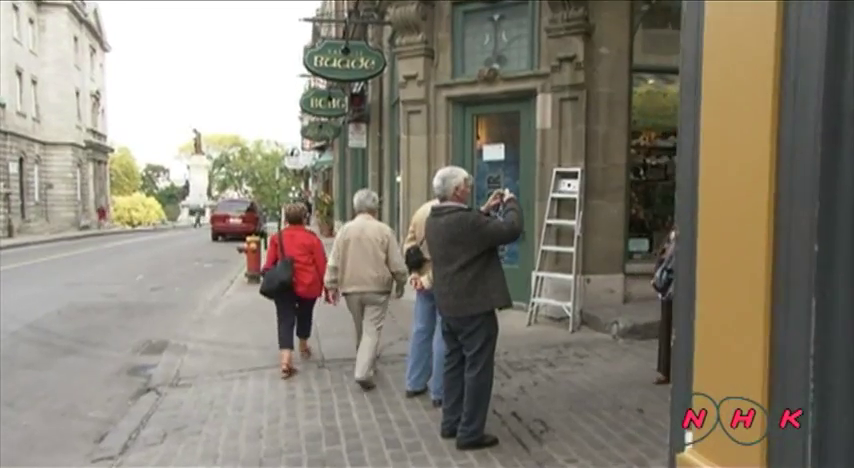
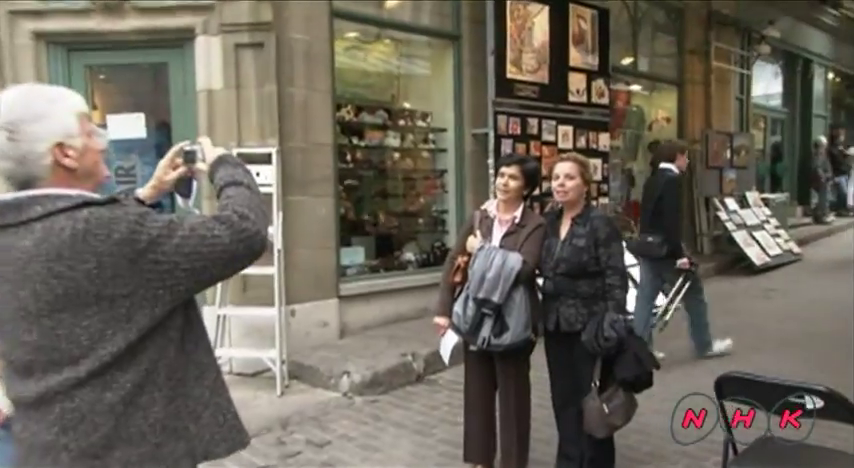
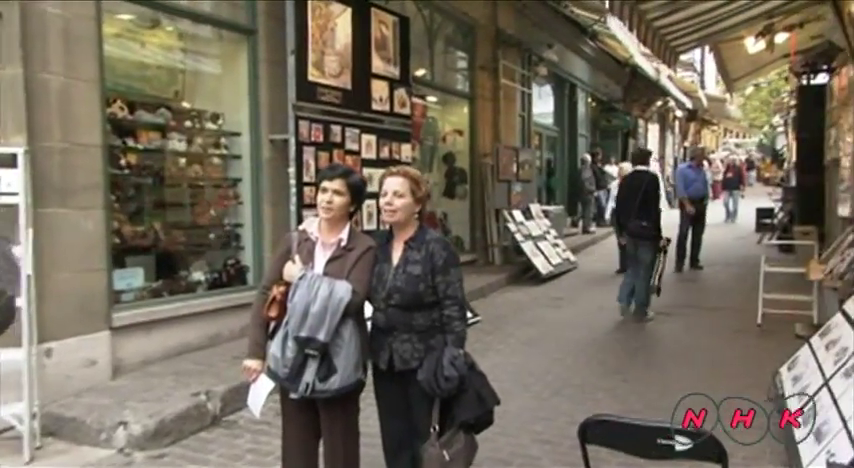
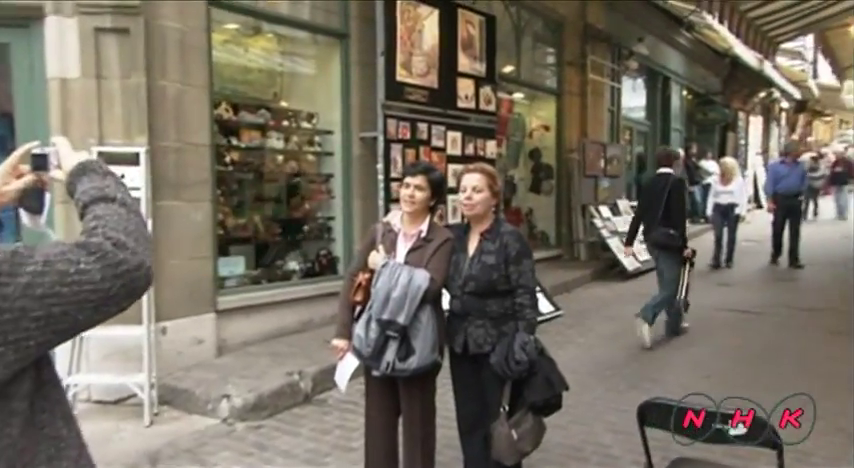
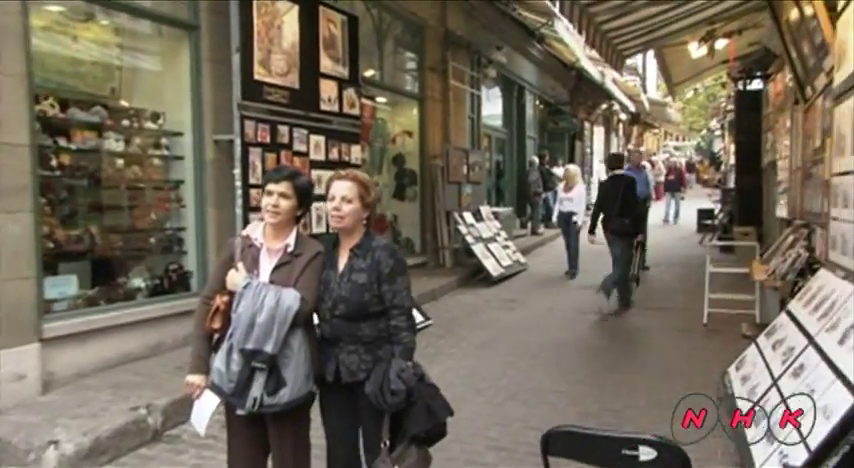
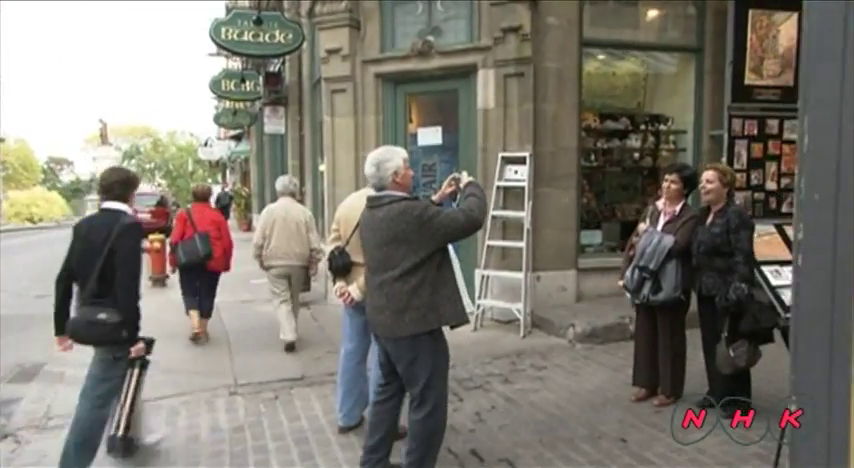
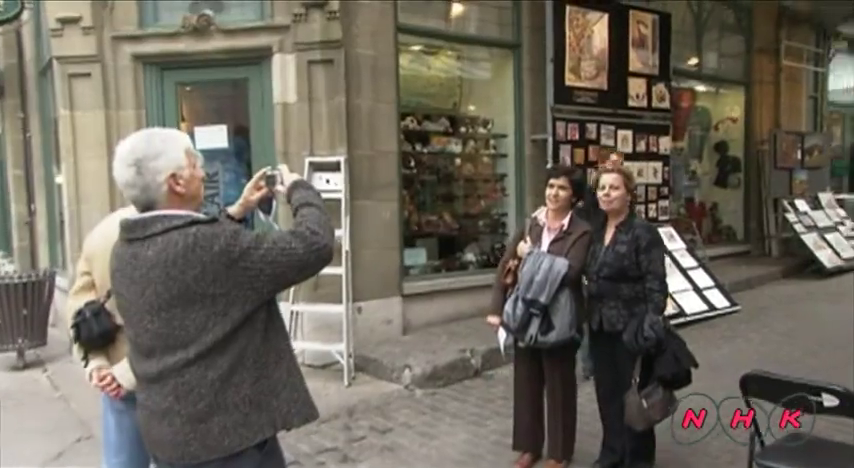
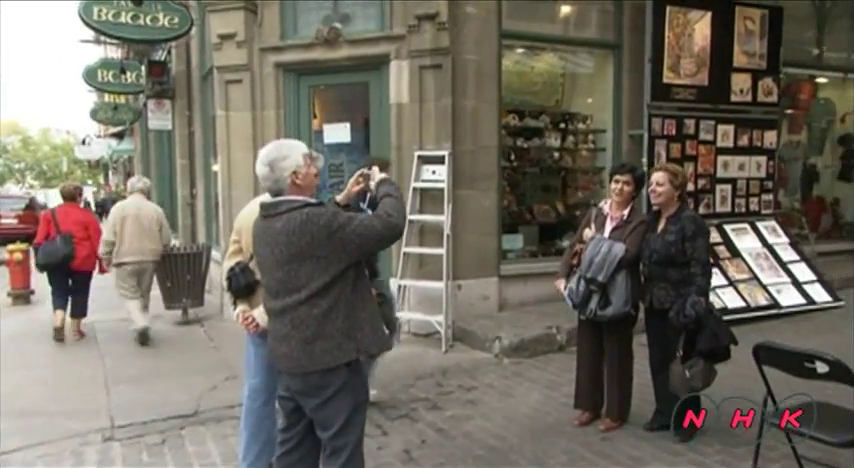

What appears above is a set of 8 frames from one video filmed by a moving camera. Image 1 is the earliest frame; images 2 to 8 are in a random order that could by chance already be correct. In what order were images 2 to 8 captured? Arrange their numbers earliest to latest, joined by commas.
6, 8, 7, 2, 4, 3, 5
